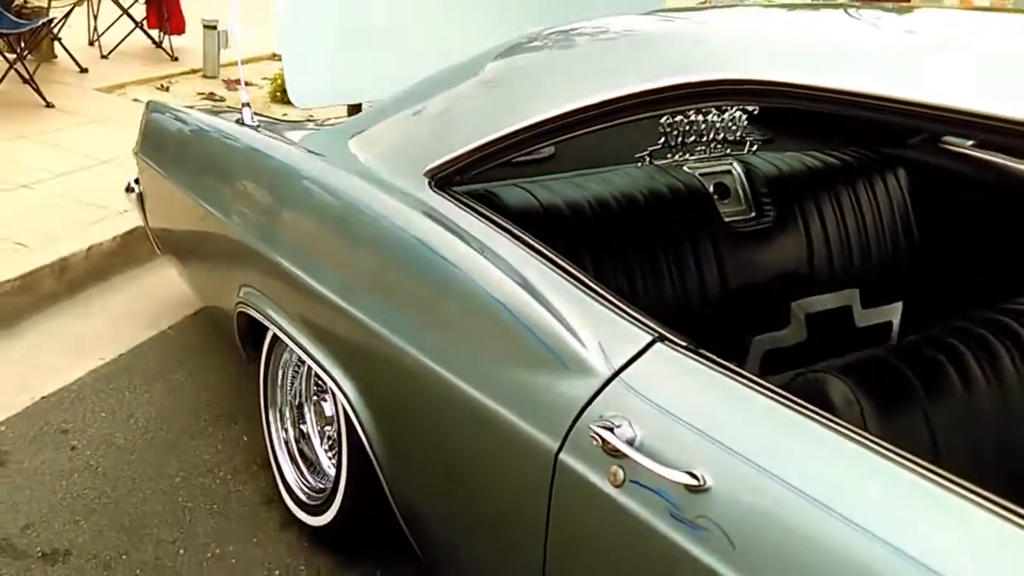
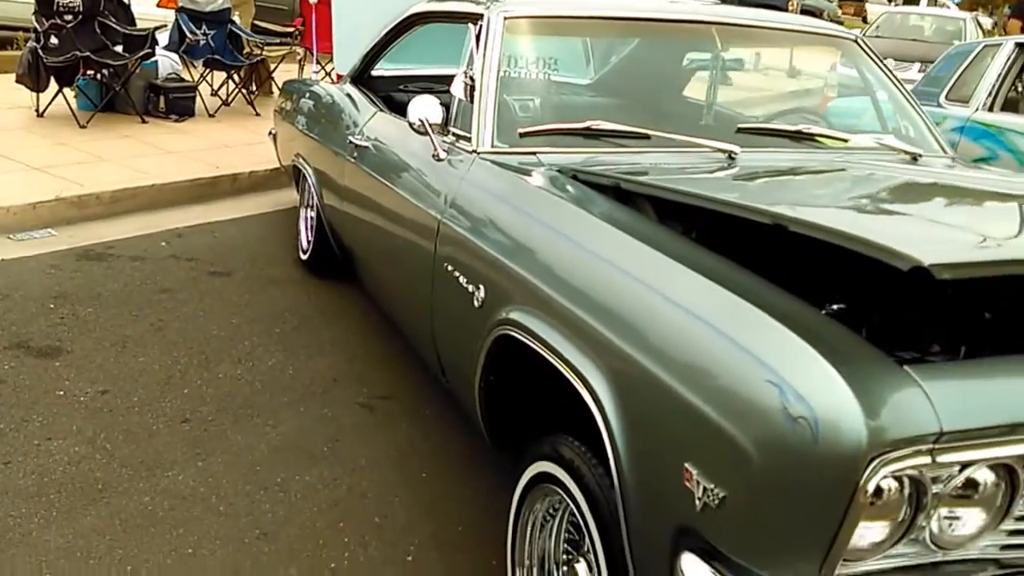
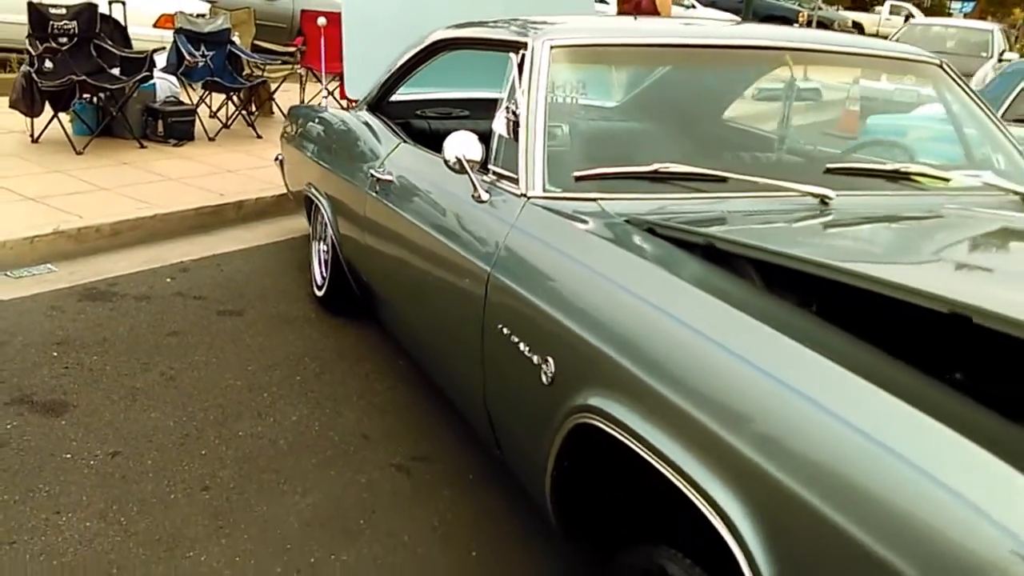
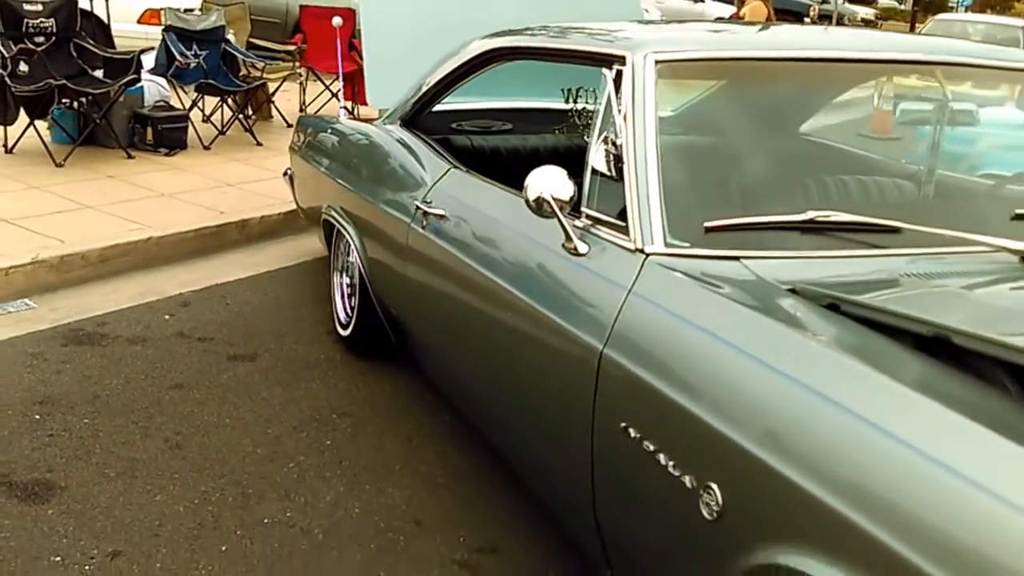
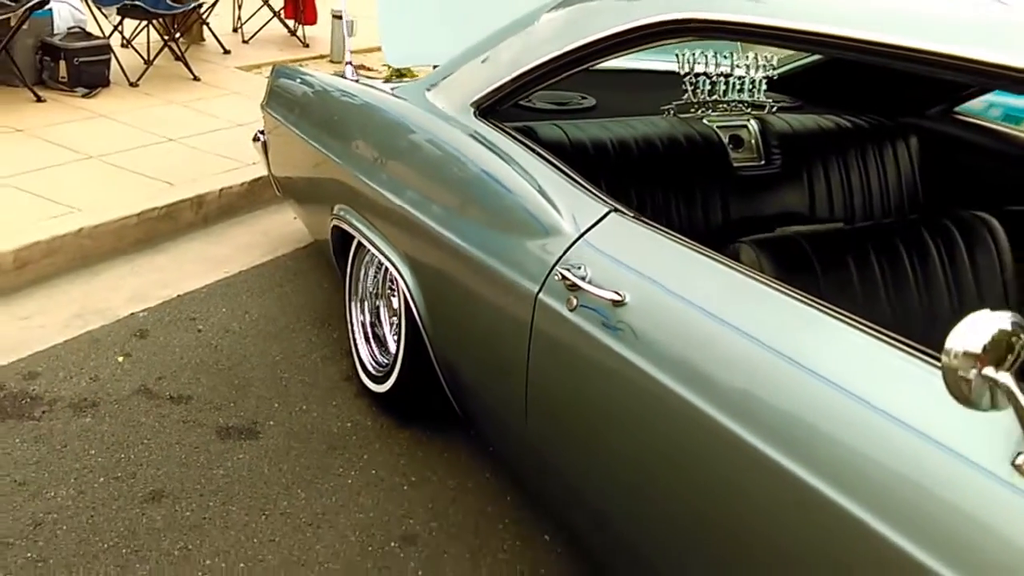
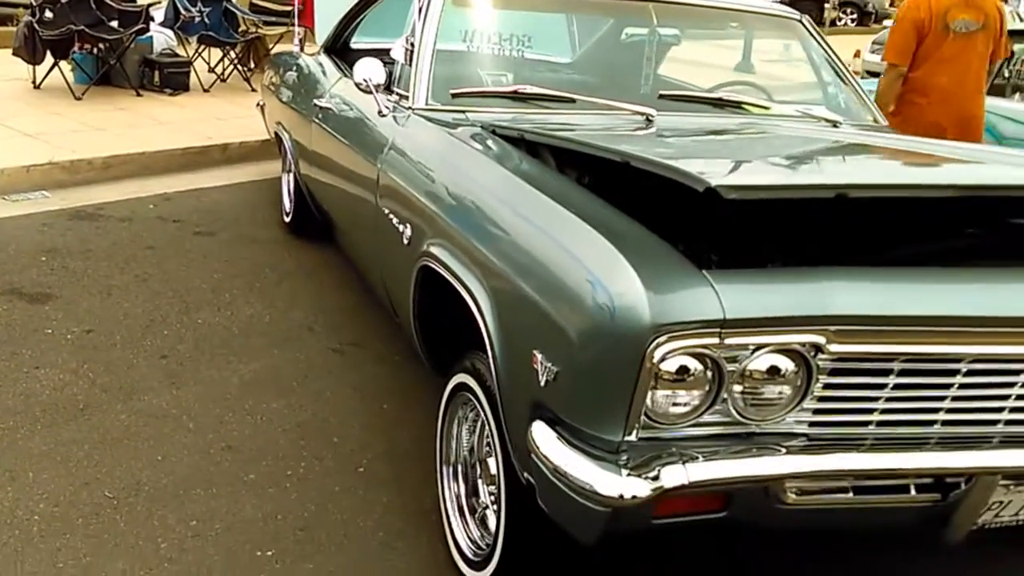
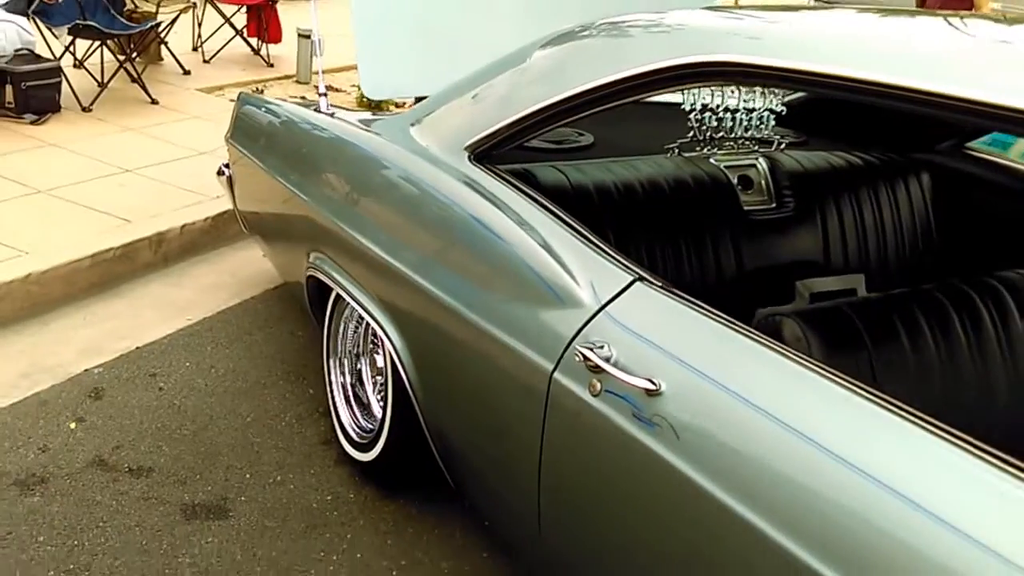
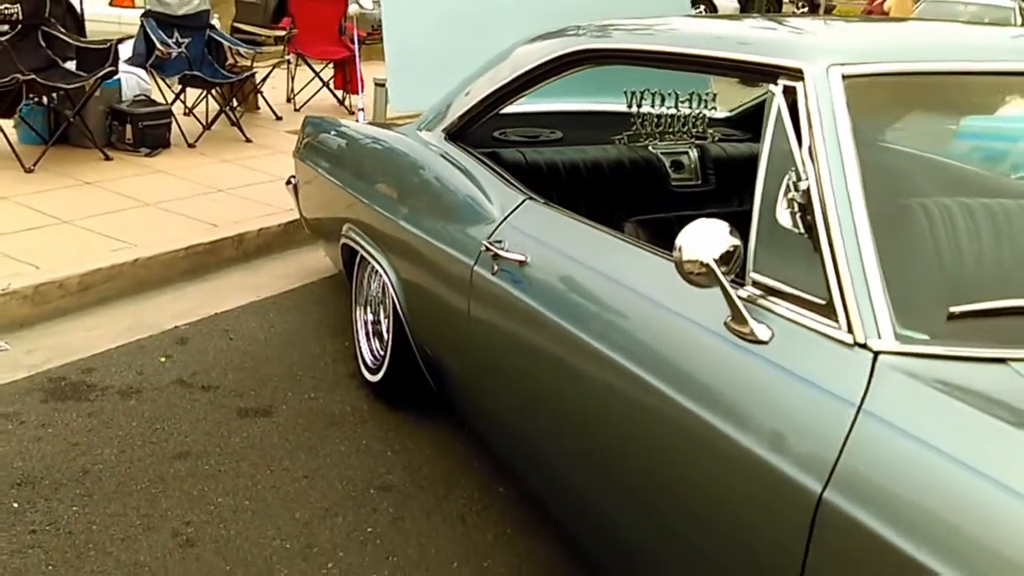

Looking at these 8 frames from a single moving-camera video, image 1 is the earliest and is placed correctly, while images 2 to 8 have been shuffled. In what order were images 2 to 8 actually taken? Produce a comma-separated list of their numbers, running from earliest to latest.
7, 5, 8, 4, 3, 2, 6
